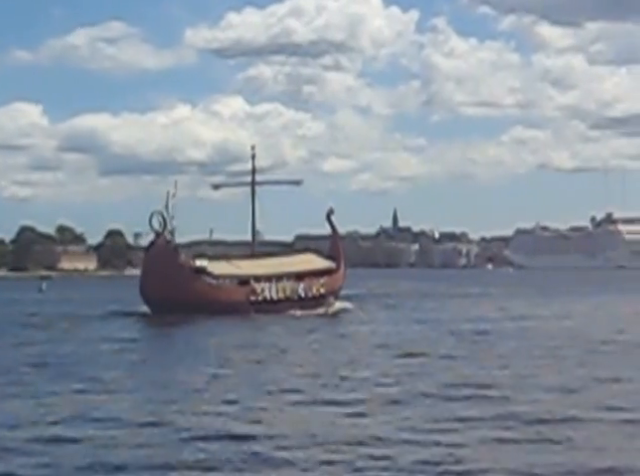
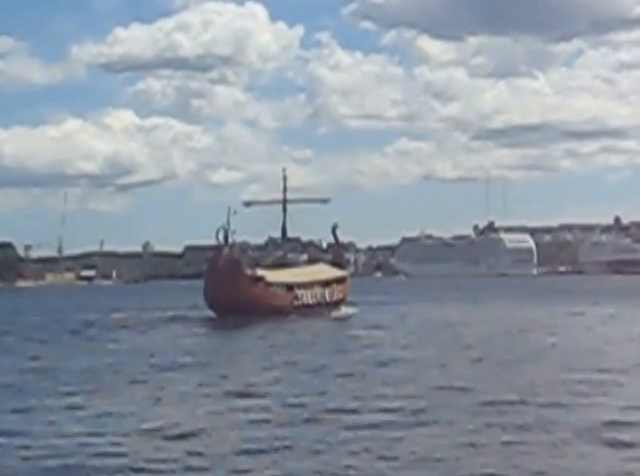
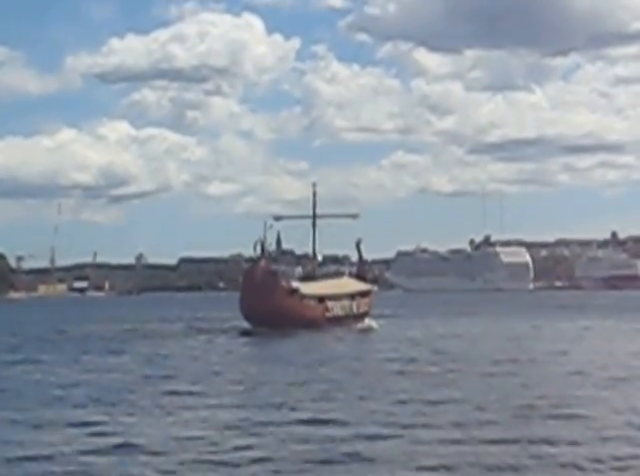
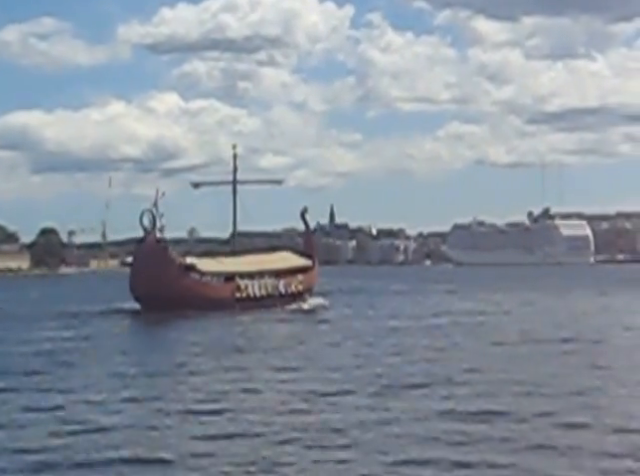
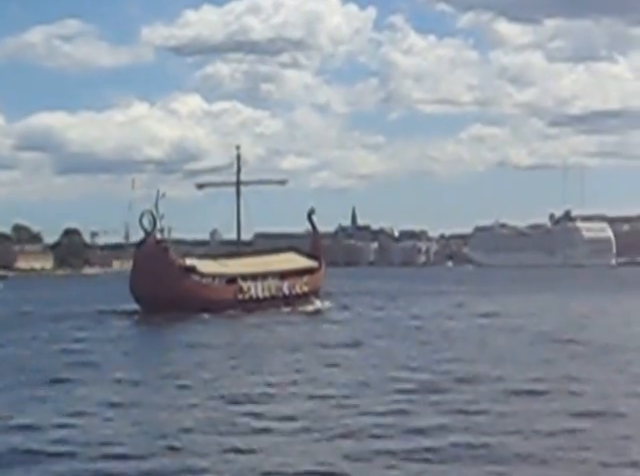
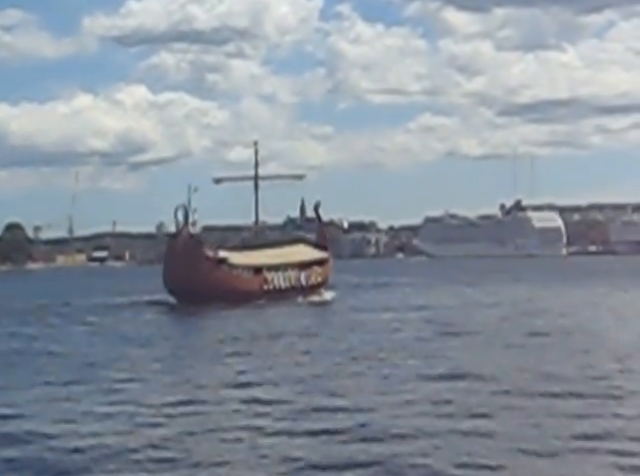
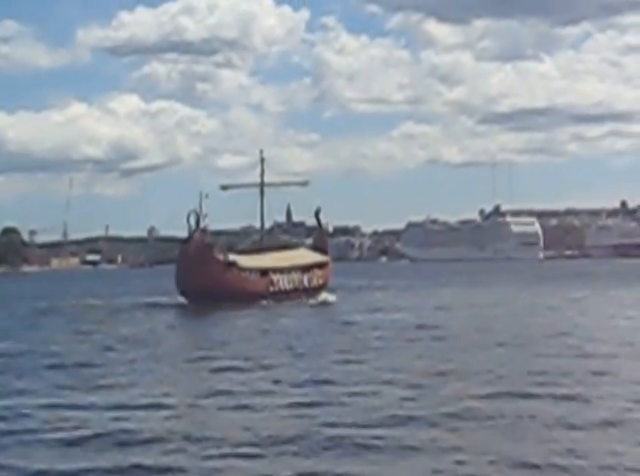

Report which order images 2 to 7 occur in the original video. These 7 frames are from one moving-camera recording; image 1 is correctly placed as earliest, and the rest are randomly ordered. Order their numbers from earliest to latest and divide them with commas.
5, 4, 6, 7, 2, 3
